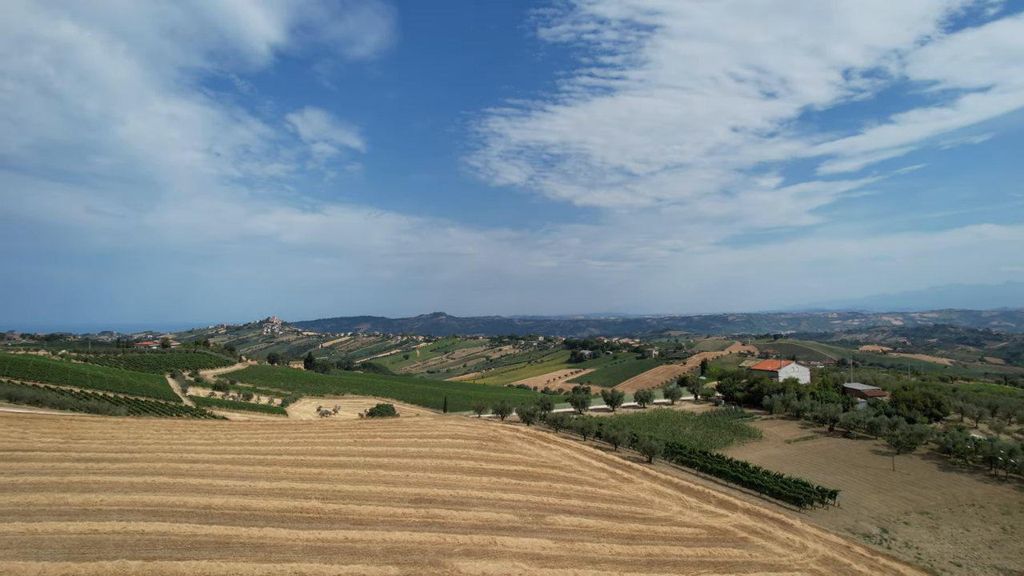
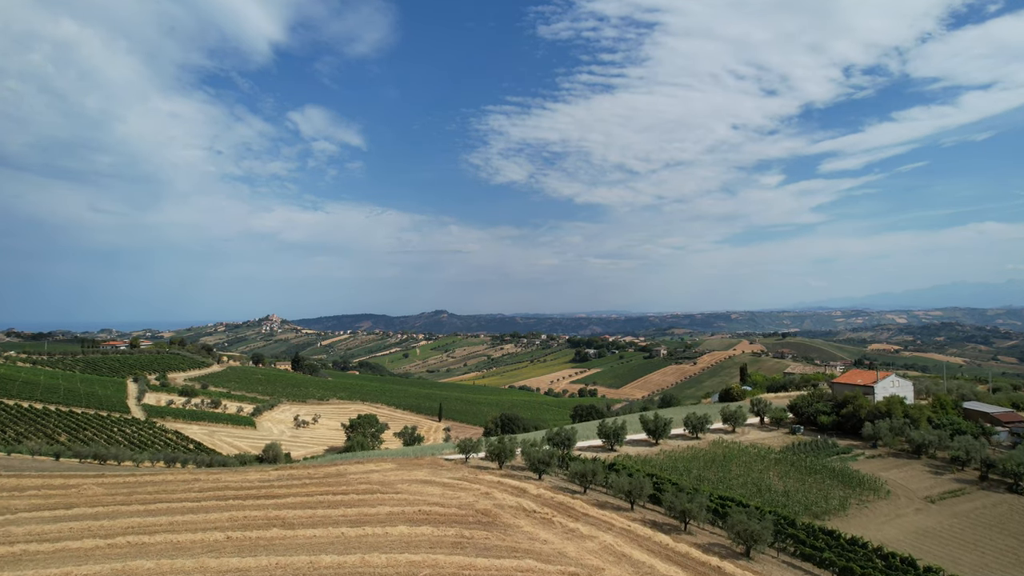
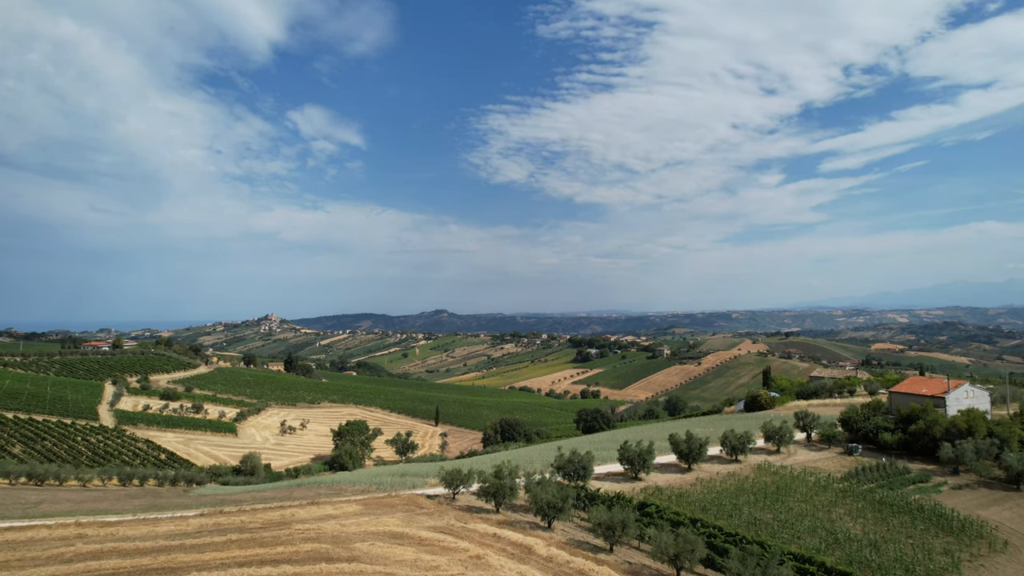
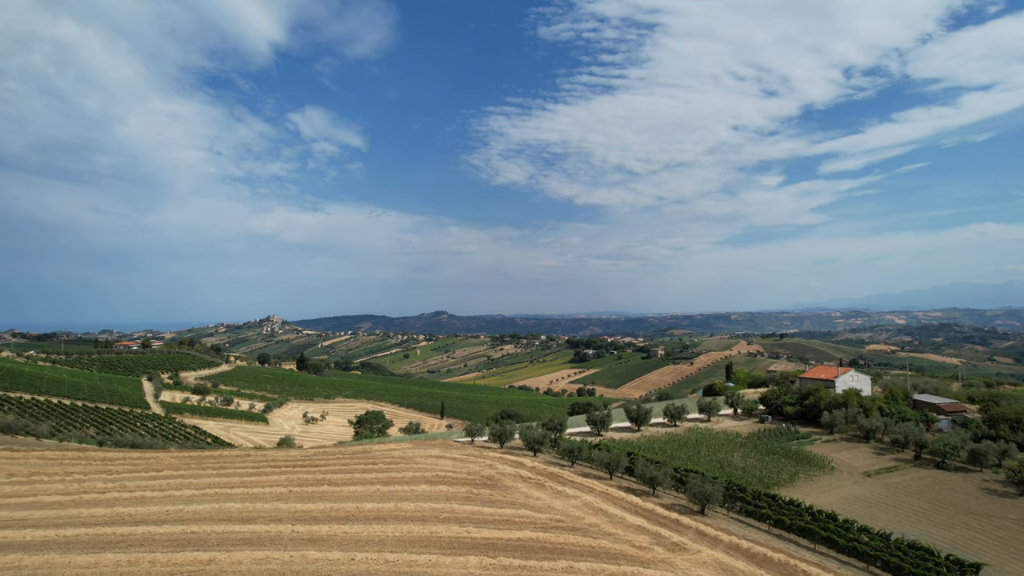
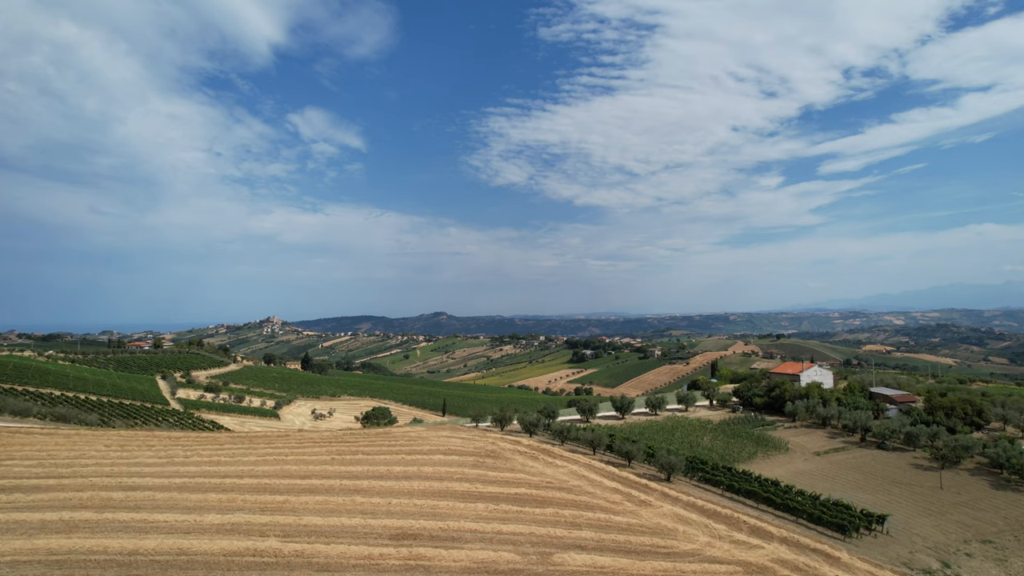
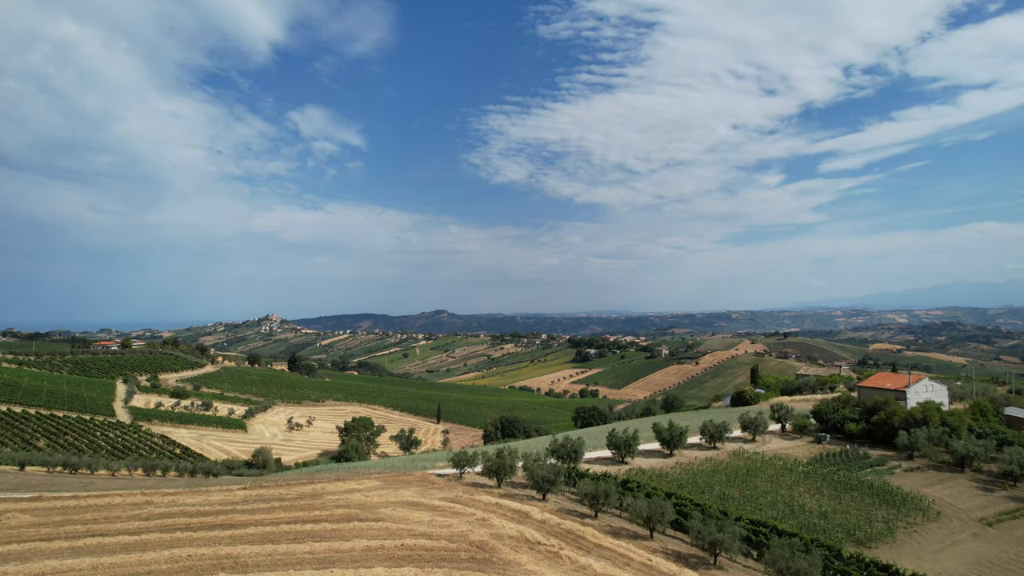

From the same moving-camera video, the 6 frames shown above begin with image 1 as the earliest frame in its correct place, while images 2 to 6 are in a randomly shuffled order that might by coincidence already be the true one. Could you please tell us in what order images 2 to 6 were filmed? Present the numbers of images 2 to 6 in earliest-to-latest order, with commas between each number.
5, 4, 2, 6, 3
